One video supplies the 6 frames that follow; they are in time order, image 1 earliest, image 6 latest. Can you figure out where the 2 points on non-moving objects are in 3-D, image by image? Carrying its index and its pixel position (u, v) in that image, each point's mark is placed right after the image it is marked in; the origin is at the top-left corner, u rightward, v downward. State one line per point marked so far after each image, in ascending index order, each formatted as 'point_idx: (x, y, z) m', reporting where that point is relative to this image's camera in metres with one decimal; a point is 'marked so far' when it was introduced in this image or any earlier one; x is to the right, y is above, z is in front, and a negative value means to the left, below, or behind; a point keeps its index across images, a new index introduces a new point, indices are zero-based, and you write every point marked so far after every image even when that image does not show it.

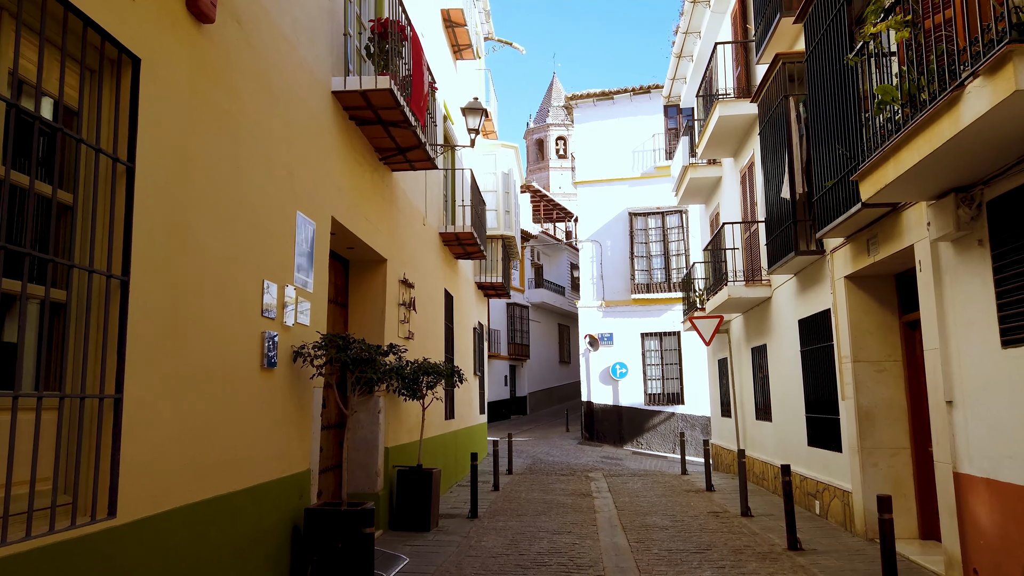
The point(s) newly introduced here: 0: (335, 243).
0: (-2.1, +0.5, +8.9) m
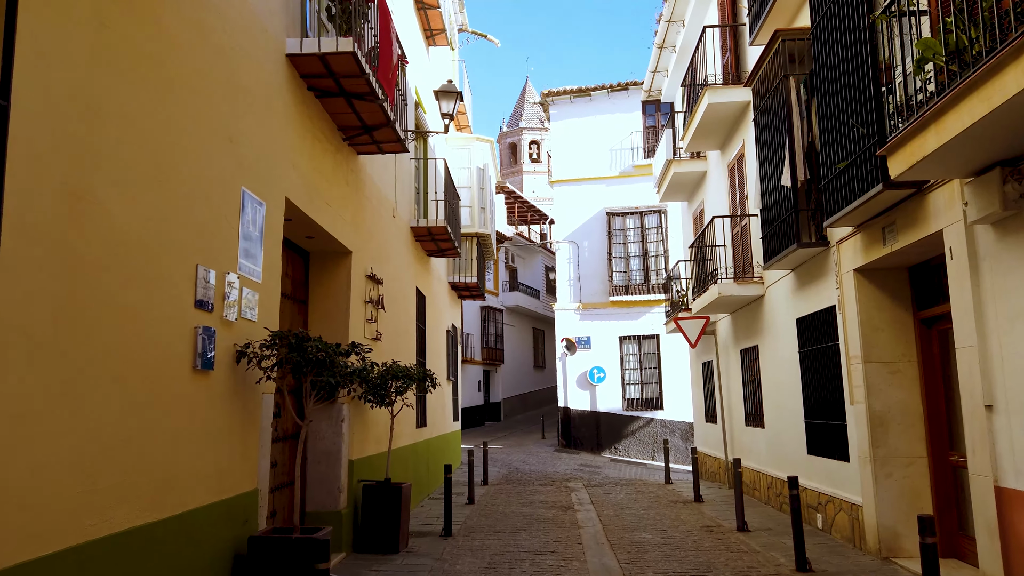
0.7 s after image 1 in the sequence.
0: (-2.3, +0.6, +7.9) m
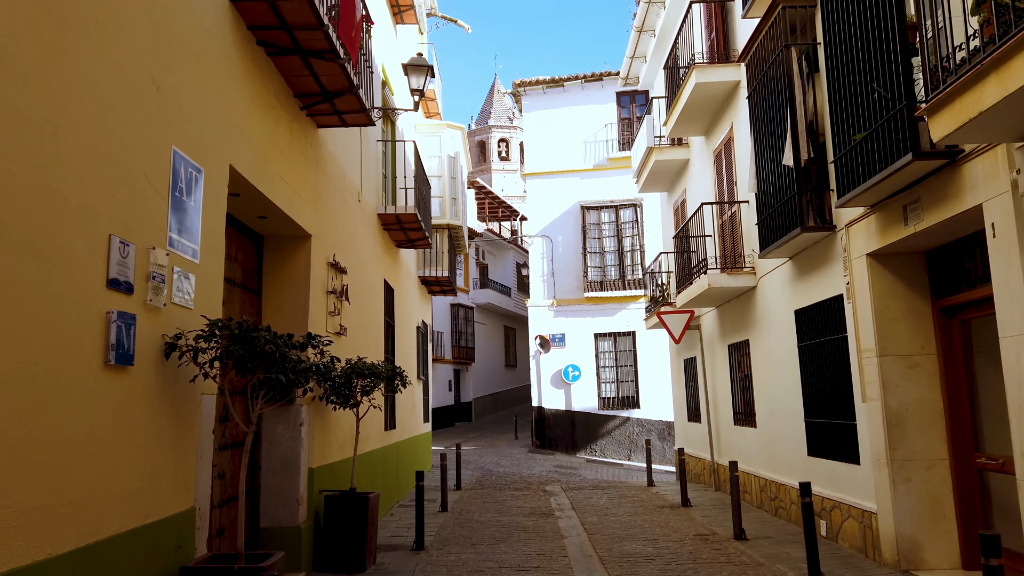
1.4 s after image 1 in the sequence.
0: (-2.5, +0.7, +6.9) m
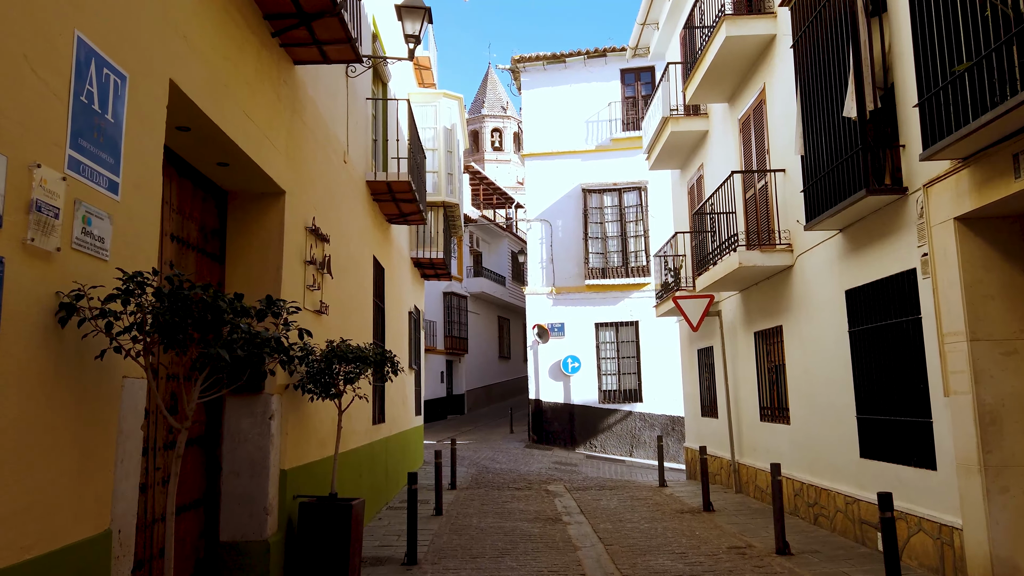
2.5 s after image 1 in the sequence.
0: (-2.3, +1.0, +5.6) m
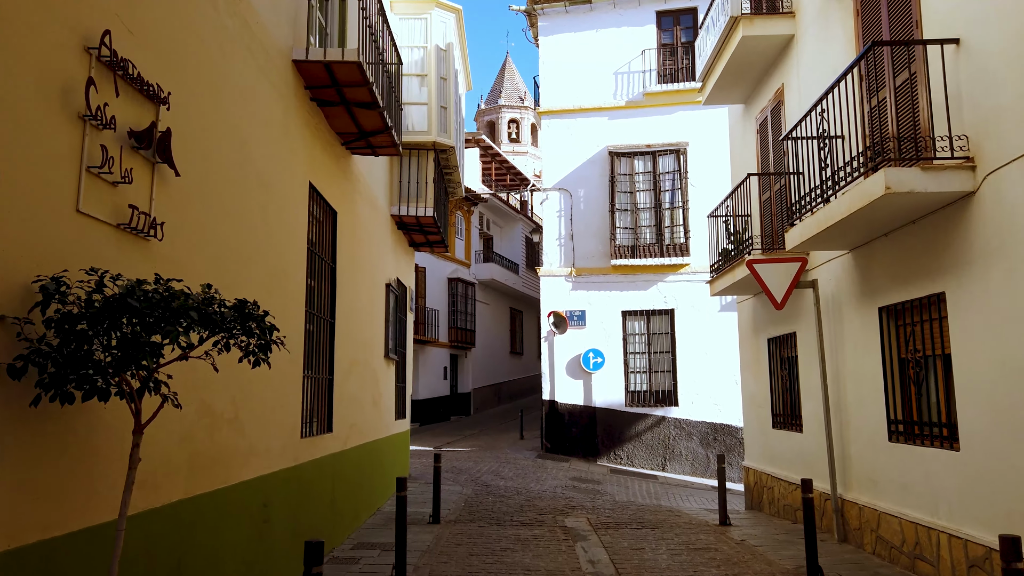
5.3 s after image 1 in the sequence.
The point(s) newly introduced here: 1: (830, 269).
0: (-2.4, +1.6, +1.9) m
1: (+3.8, +0.2, +9.0) m
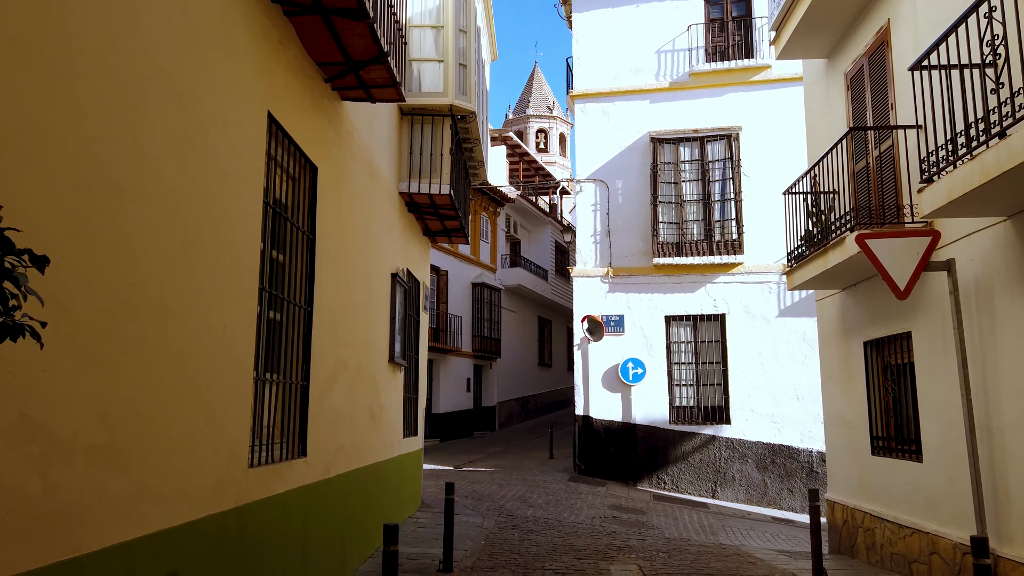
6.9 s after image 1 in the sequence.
0: (-2.3, +1.9, -0.1) m
1: (+4.1, +0.4, +6.7) m
